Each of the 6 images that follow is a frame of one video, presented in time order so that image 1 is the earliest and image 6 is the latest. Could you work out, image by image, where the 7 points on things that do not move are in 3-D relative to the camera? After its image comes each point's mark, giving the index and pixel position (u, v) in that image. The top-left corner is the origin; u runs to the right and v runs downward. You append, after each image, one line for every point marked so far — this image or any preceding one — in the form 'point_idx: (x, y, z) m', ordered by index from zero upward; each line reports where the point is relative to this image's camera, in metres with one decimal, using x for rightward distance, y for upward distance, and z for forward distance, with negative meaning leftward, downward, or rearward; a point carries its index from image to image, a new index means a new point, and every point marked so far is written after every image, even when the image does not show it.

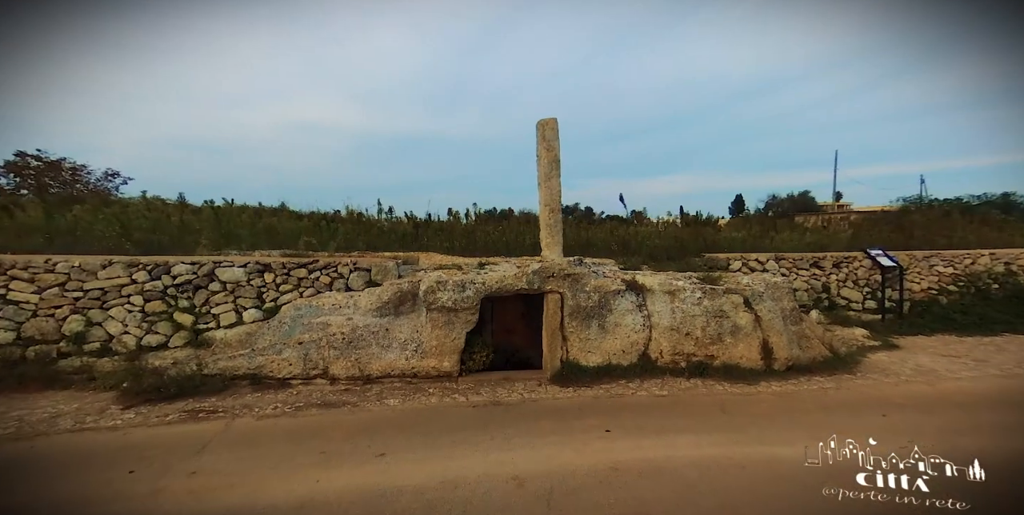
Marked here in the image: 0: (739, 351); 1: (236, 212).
0: (+2.8, -1.2, +5.8) m
1: (-7.4, +1.1, +12.4) m
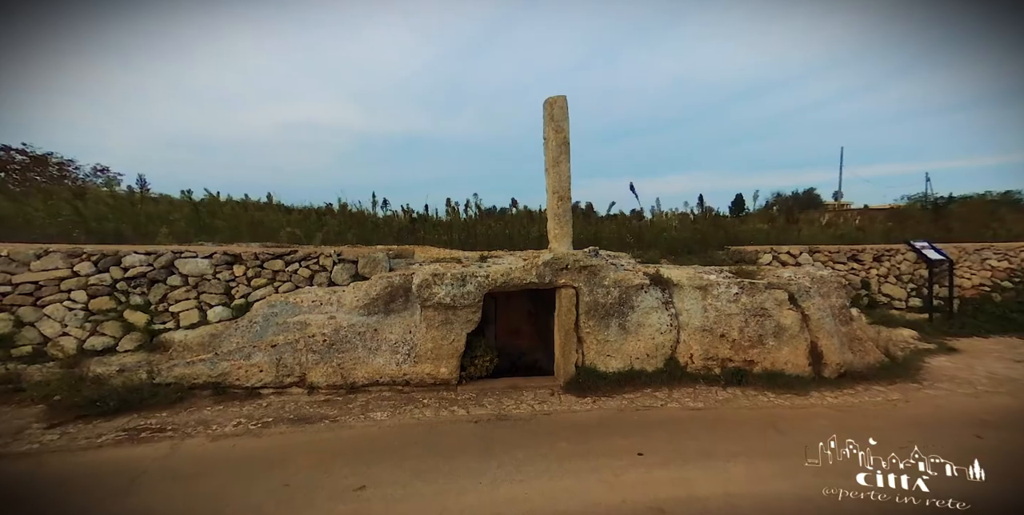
0: (+2.9, -1.0, +5.0) m
1: (-7.3, +1.2, +11.5) m
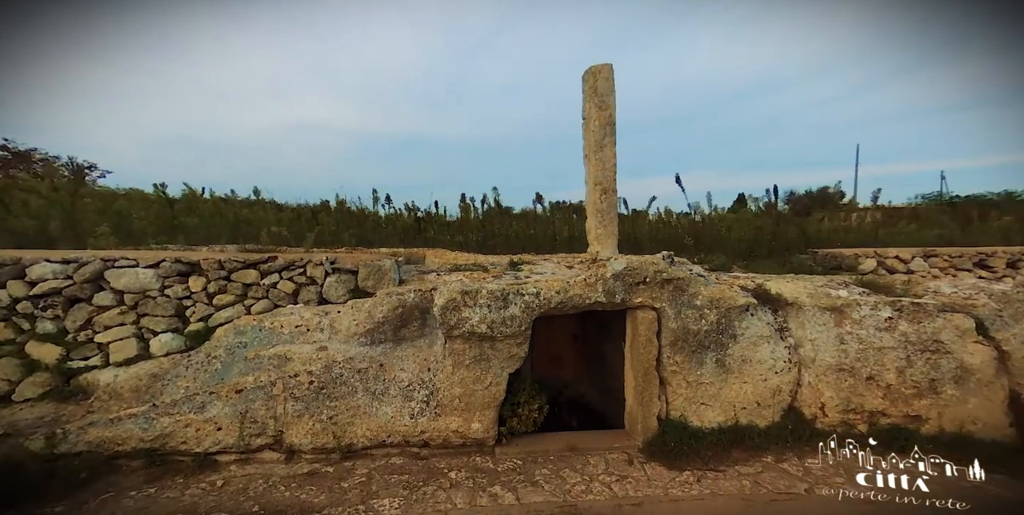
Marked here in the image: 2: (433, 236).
0: (+3.4, -1.1, +3.5) m
1: (-6.8, +1.2, +10.1) m
2: (-1.6, +0.4, +9.6) m
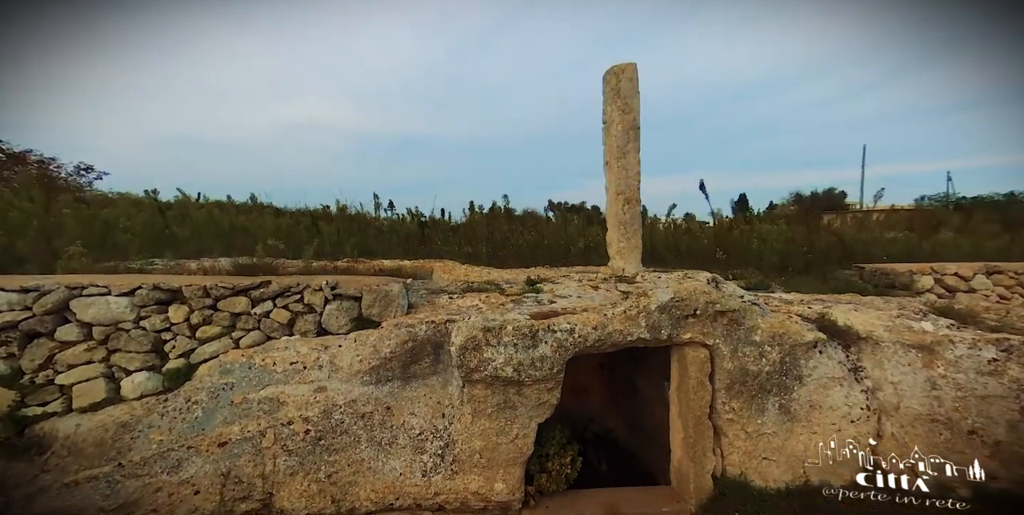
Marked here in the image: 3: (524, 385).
0: (+3.6, -1.3, +2.9) m
1: (-6.6, +1.0, +9.5) m
2: (-1.4, +0.2, +9.1) m
3: (+0.1, -0.9, +3.2) m
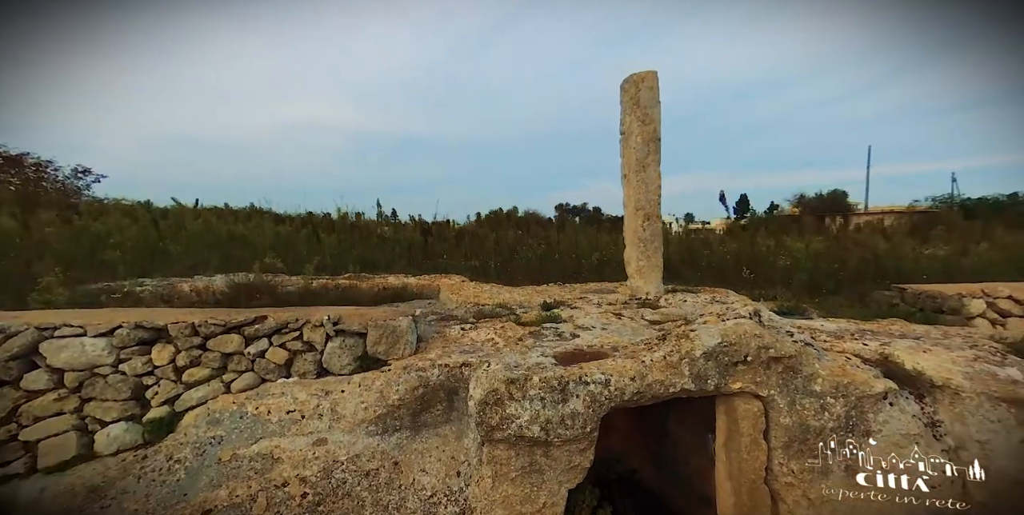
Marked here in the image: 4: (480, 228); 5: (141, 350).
0: (+3.7, -1.6, +2.5) m
1: (-6.4, +0.7, +9.1) m
2: (-1.2, 0.0, +8.7) m
3: (+0.2, -1.1, +2.8) m
4: (-0.8, +0.8, +12.4) m
5: (-2.7, -0.7, +3.4) m
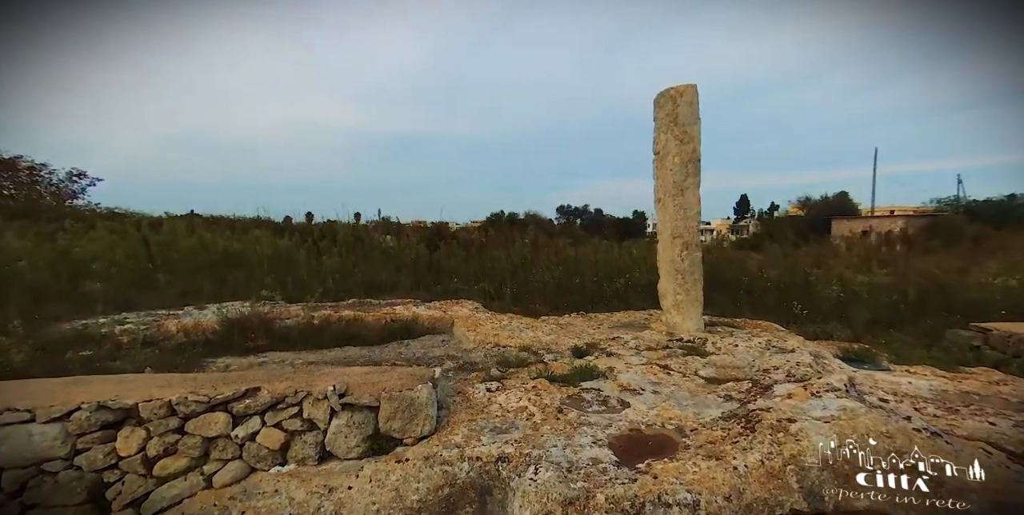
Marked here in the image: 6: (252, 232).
0: (+4.0, -2.0, +1.9) m
1: (-6.1, +0.3, +8.5) m
2: (-1.0, -0.4, +8.1) m
3: (+0.5, -1.5, +2.2) m
4: (-0.6, +0.4, +11.8) m
5: (-2.4, -1.0, +2.7) m
6: (-6.2, +0.6, +11.1) m
